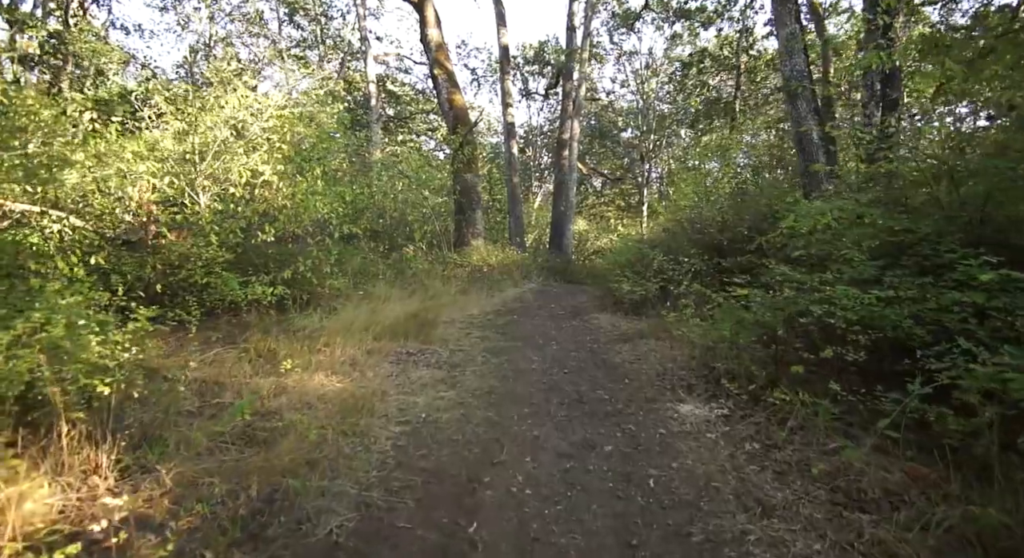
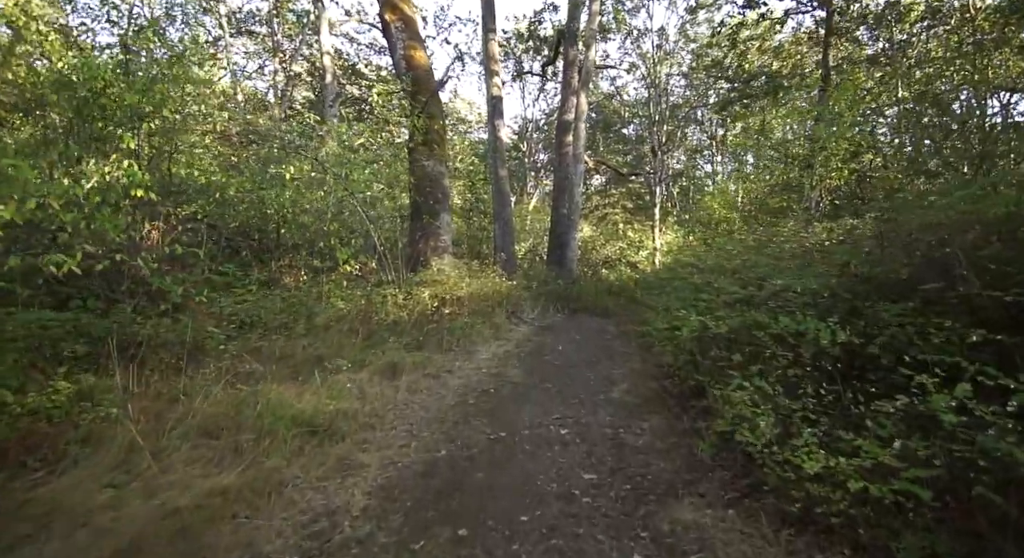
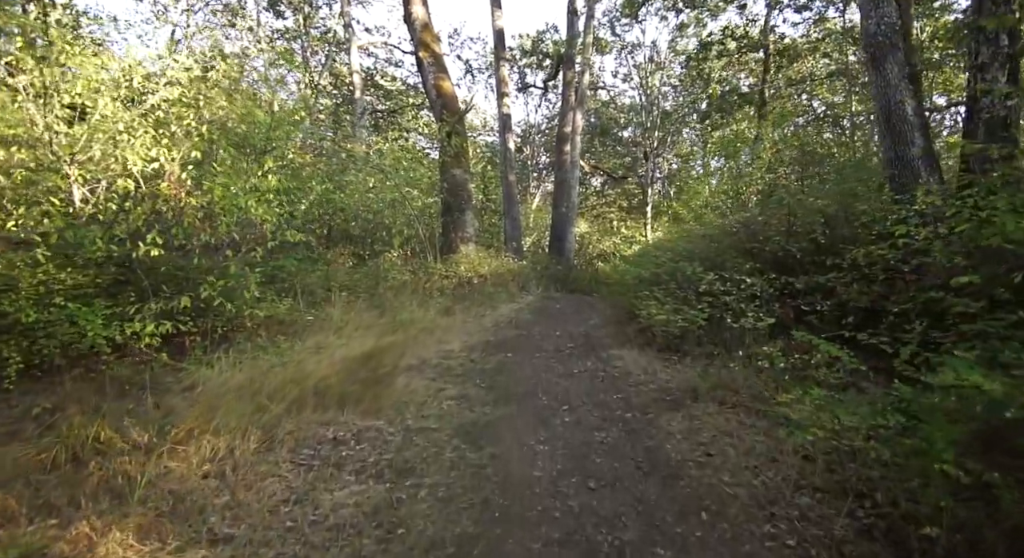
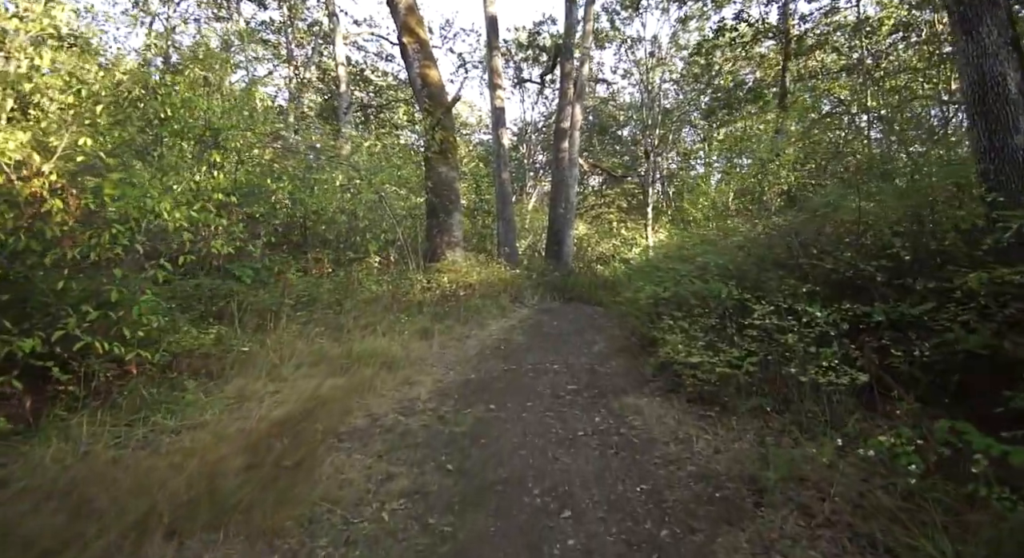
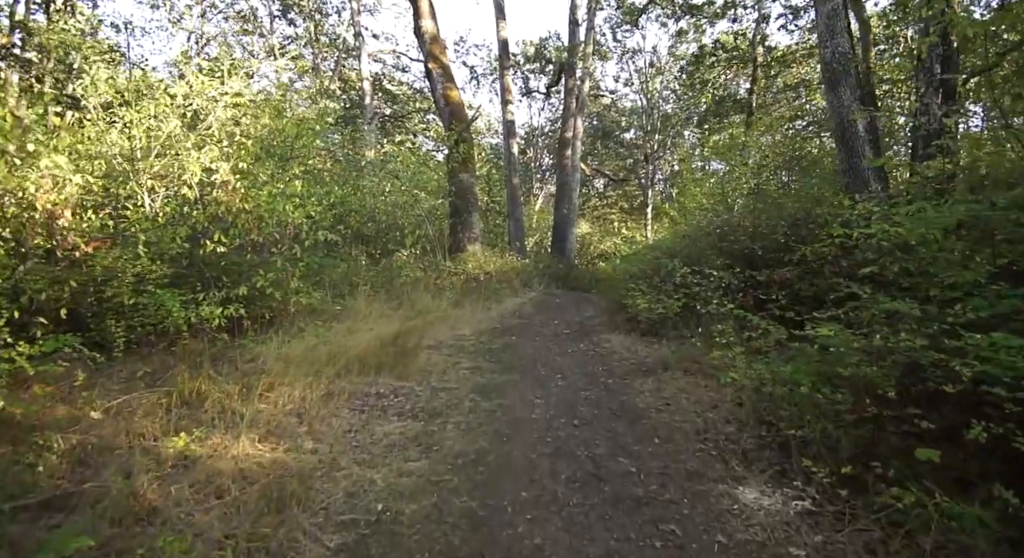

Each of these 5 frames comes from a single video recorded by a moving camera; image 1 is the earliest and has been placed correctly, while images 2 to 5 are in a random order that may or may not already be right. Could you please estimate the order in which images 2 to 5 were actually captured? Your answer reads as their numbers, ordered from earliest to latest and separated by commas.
5, 3, 4, 2
